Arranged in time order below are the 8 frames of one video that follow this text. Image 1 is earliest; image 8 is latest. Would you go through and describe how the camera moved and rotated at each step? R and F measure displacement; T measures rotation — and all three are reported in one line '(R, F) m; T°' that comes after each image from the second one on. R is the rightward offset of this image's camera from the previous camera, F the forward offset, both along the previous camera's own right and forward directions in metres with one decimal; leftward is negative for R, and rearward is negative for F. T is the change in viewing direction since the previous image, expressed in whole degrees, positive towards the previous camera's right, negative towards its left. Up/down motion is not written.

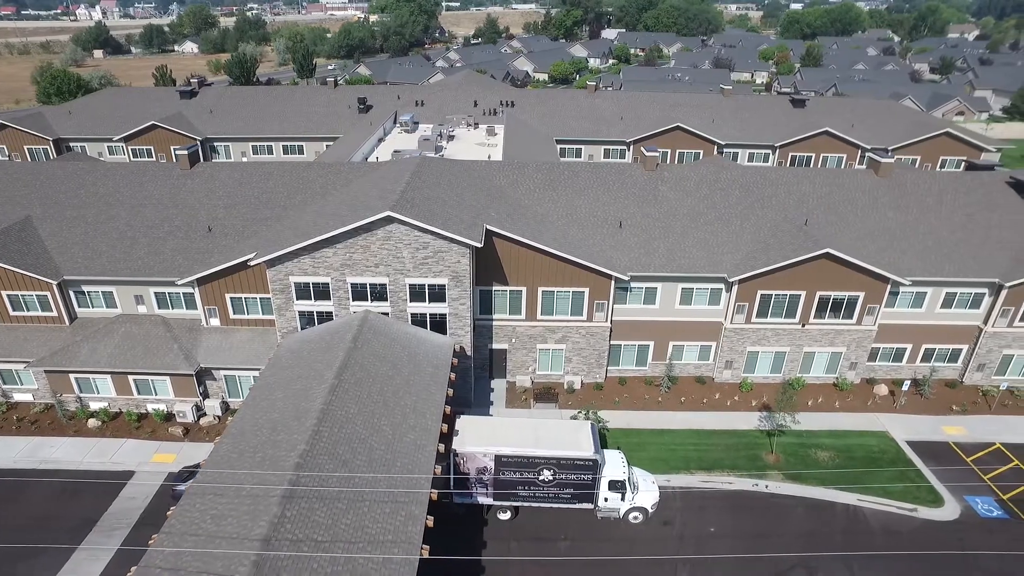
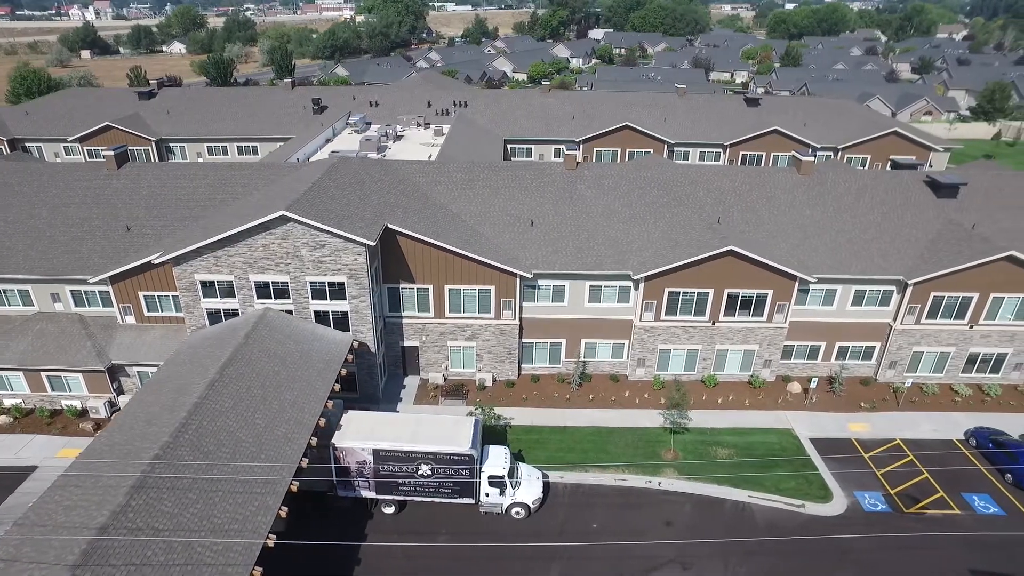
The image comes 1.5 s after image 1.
(+7.2, -0.4) m; 0°
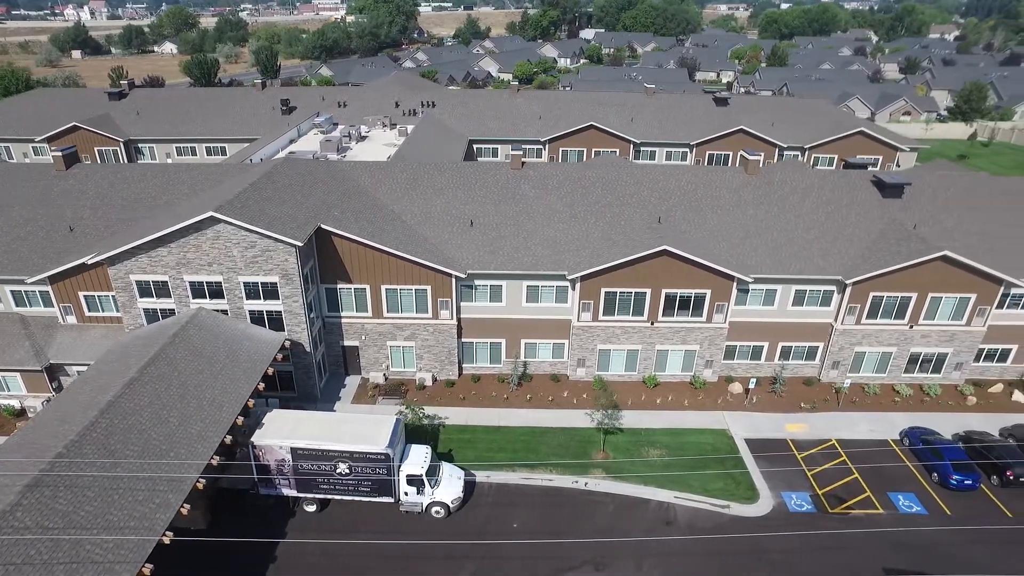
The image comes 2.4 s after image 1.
(+4.9, -0.1) m; 0°
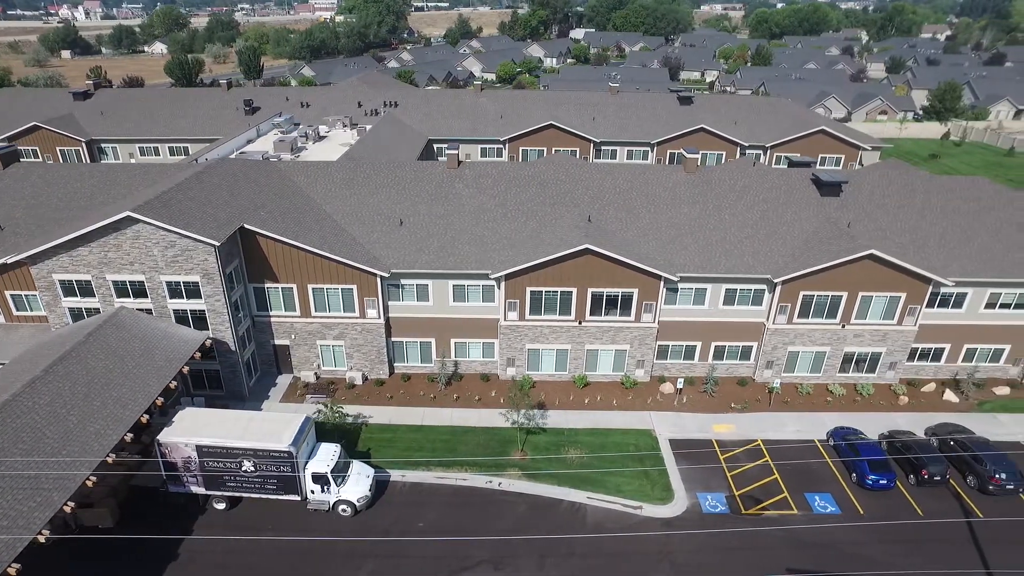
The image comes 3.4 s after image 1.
(+5.8, 0.0) m; 0°
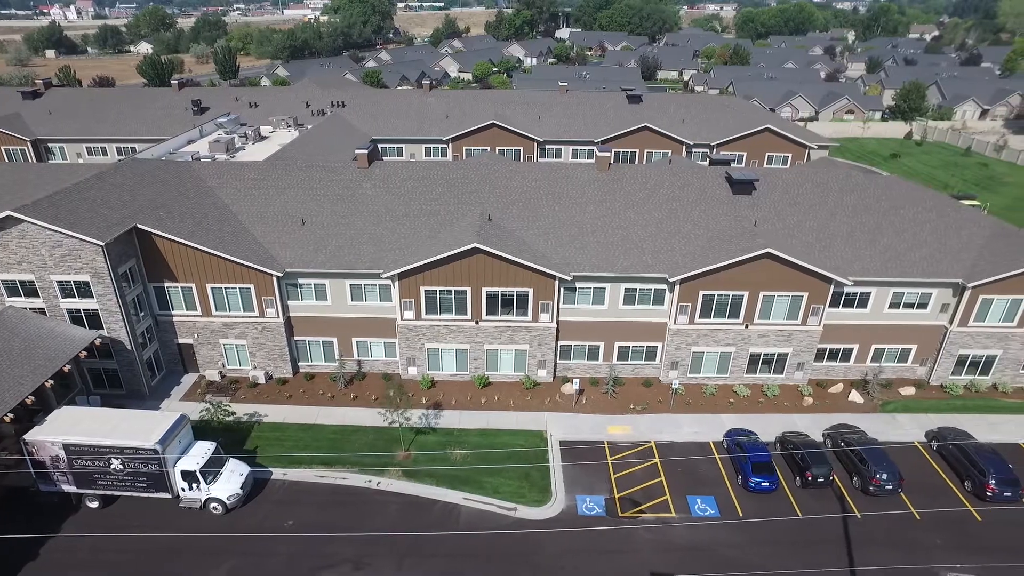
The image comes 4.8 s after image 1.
(+8.0, 0.0) m; 0°
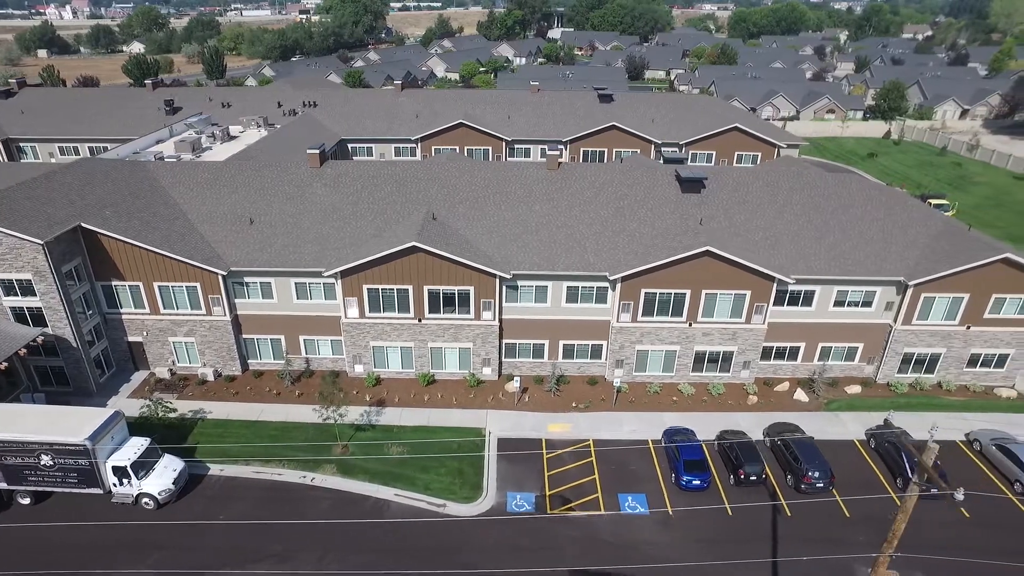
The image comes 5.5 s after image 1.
(+4.4, -0.2) m; 0°
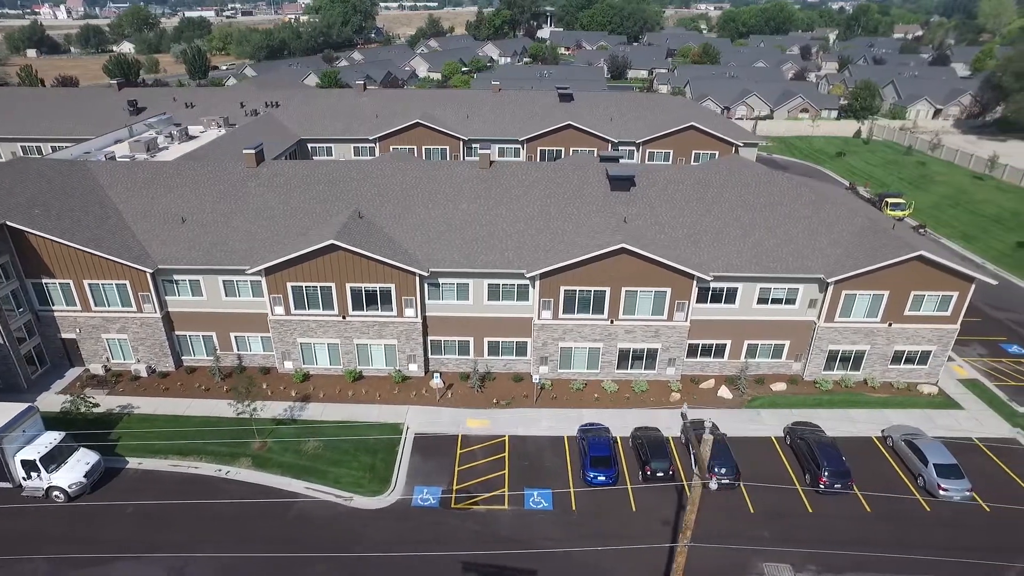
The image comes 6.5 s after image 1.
(+6.0, -0.4) m; 0°
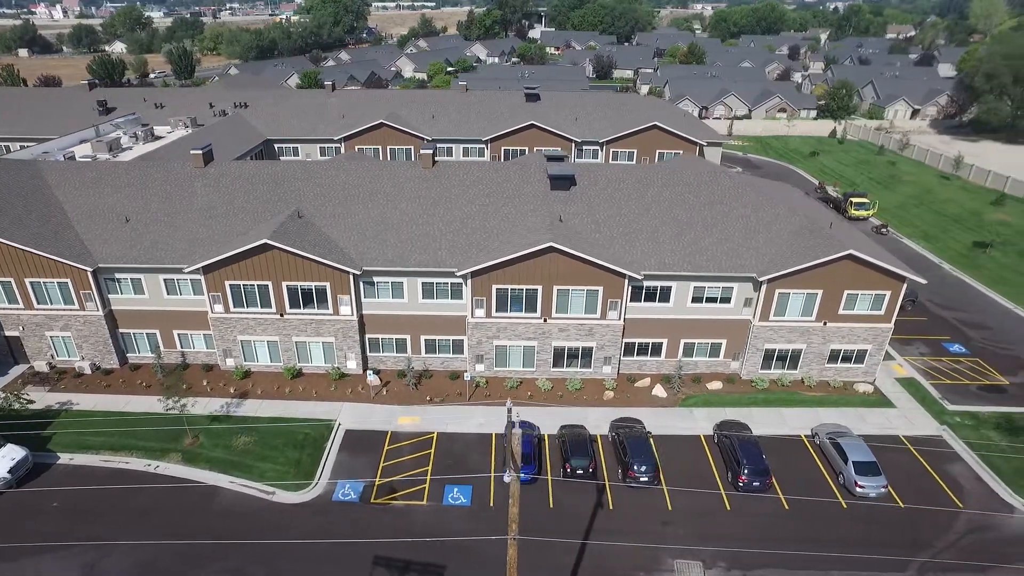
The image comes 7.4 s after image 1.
(+5.2, -0.3) m; 0°
